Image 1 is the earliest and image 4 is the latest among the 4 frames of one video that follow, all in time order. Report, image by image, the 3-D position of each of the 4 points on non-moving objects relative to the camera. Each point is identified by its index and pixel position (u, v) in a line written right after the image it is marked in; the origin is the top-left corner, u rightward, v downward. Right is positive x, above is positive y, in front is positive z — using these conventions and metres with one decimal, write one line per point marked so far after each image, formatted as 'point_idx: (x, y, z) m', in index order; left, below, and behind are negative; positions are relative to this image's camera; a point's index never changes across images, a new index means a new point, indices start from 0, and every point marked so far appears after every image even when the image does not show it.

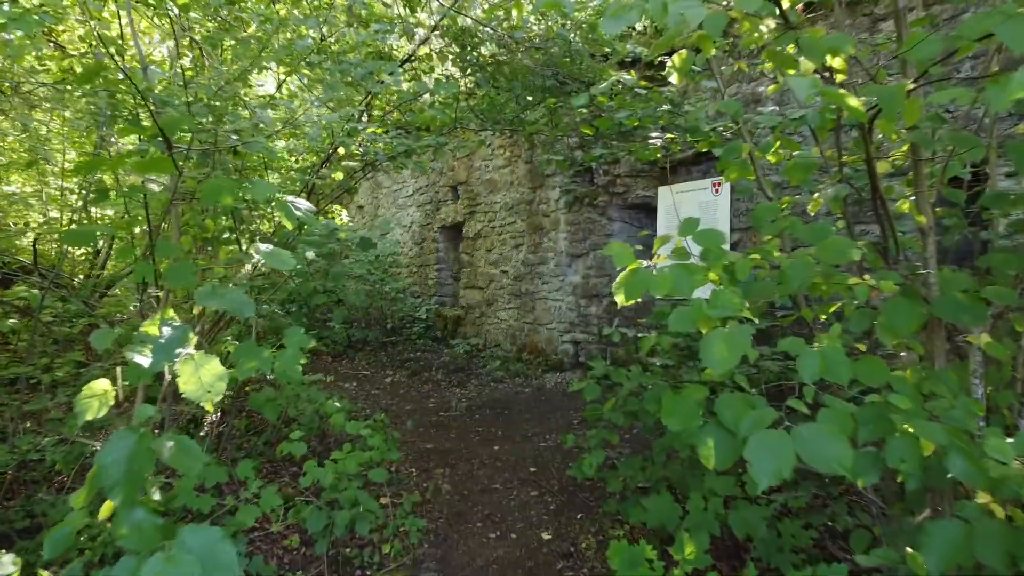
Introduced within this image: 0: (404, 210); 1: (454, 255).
0: (-1.6, +1.2, +8.0) m
1: (-0.8, +0.4, +7.4) m
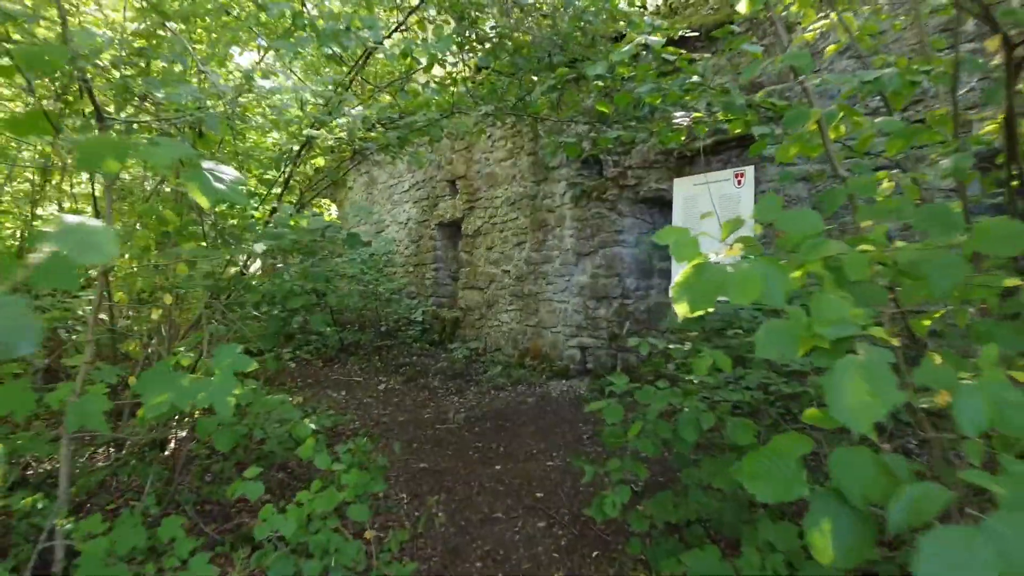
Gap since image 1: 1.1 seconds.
0: (-1.6, +1.2, +7.6) m
1: (-0.8, +0.4, +7.0) m
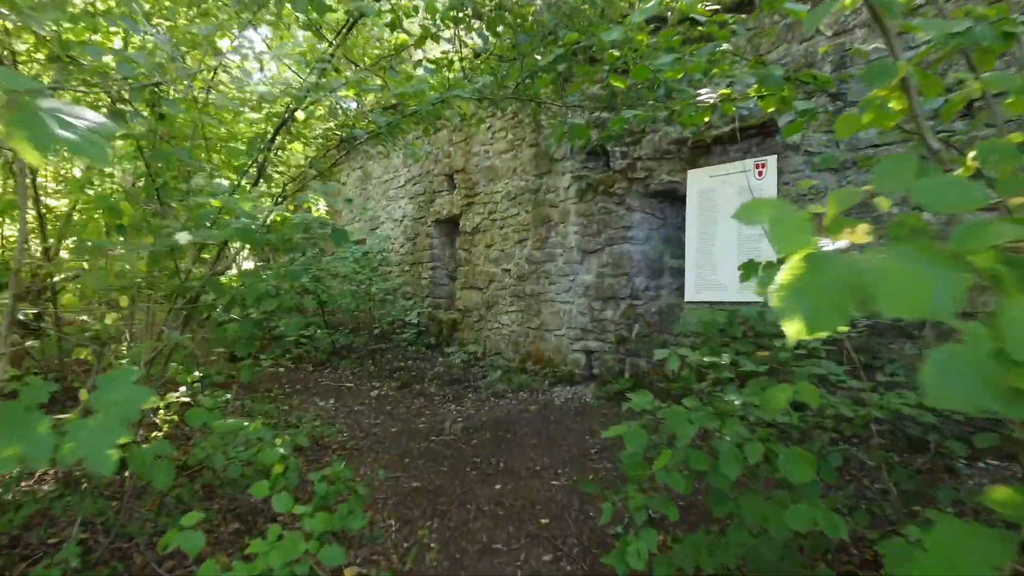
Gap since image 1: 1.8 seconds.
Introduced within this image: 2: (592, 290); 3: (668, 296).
0: (-1.6, +1.2, +7.3) m
1: (-0.8, +0.4, +6.7) m
2: (+0.7, 0.0, +4.8) m
3: (+1.3, -0.1, +4.5) m
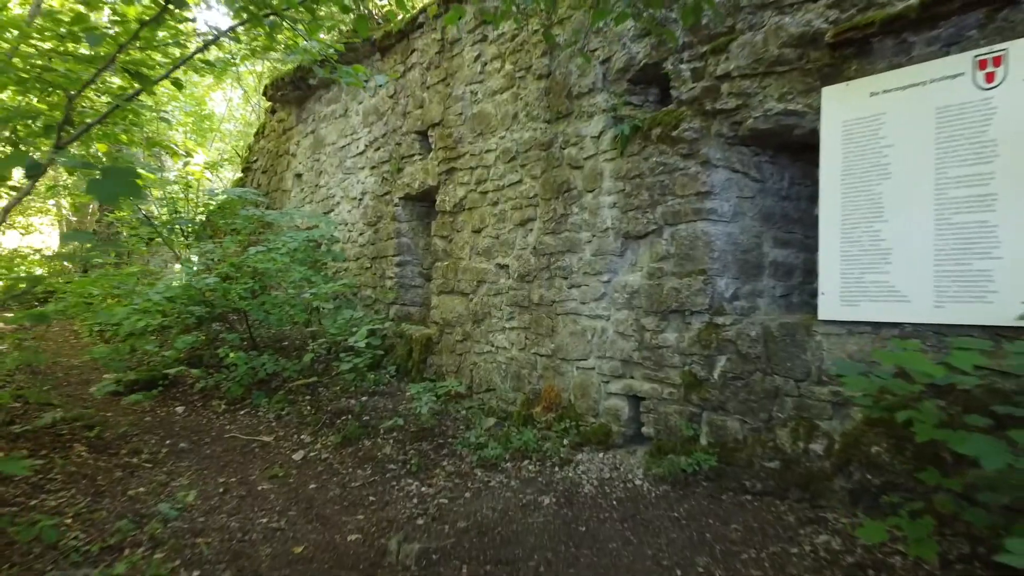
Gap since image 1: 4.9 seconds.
0: (-1.6, +1.1, +5.5) m
1: (-0.8, +0.4, +4.9) m
2: (+0.7, -0.1, +2.9) m
3: (+1.3, -0.1, +2.7) m
